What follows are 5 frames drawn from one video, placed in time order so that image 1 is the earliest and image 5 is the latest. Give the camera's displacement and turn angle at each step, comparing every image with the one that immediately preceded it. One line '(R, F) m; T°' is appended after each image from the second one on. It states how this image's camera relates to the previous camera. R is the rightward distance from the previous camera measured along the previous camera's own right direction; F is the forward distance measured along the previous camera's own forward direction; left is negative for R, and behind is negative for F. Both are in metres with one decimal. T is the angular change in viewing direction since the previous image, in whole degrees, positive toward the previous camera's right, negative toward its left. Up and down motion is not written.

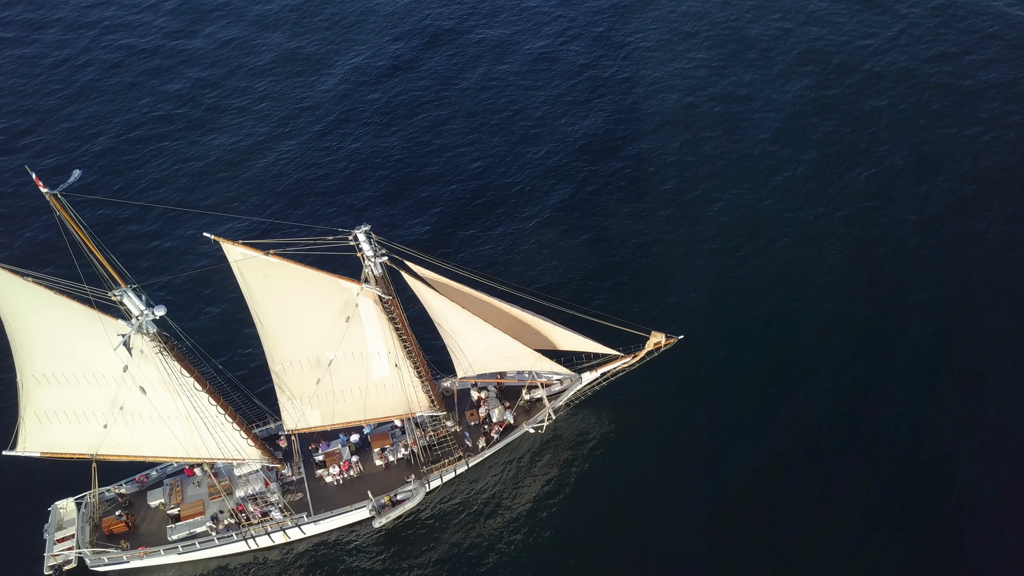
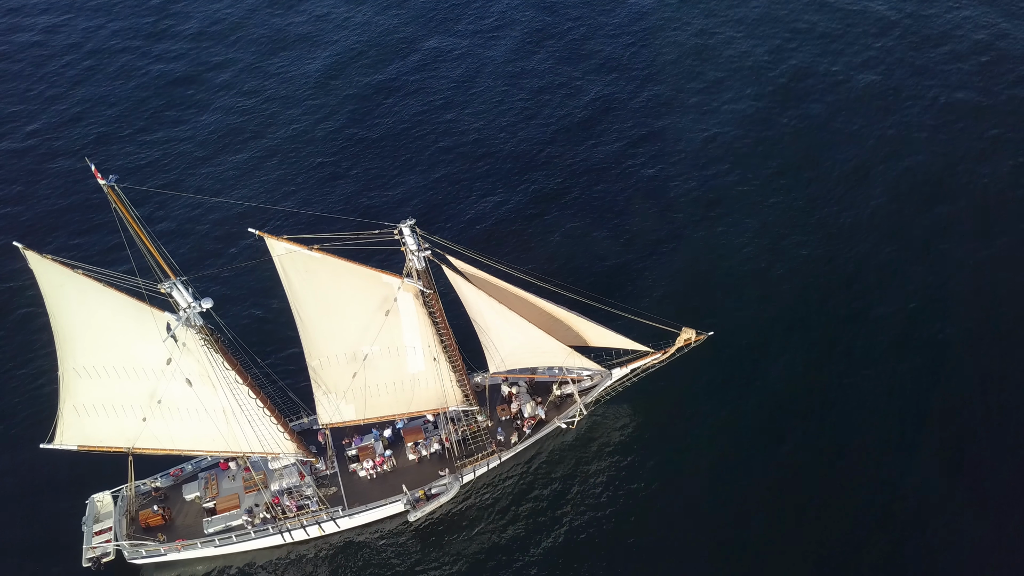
(-3.0, -0.3) m; 0°
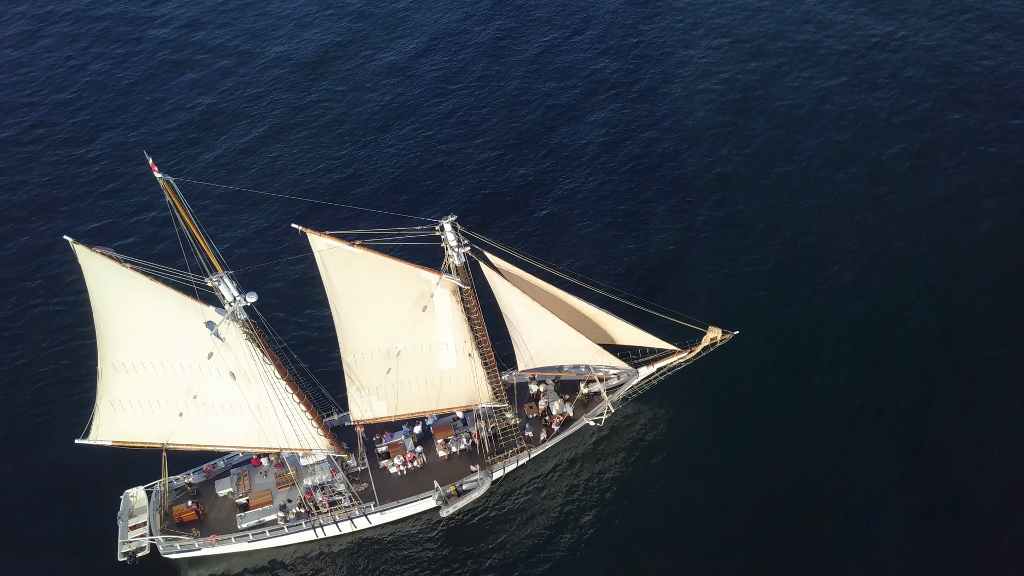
(-3.1, -0.7) m; 0°
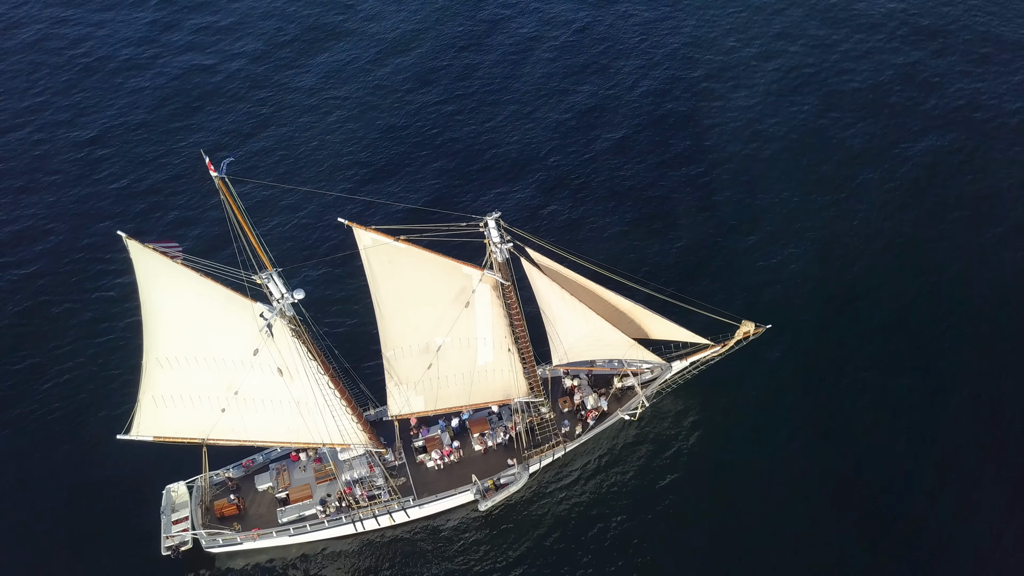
(-2.8, -0.3) m; 0°
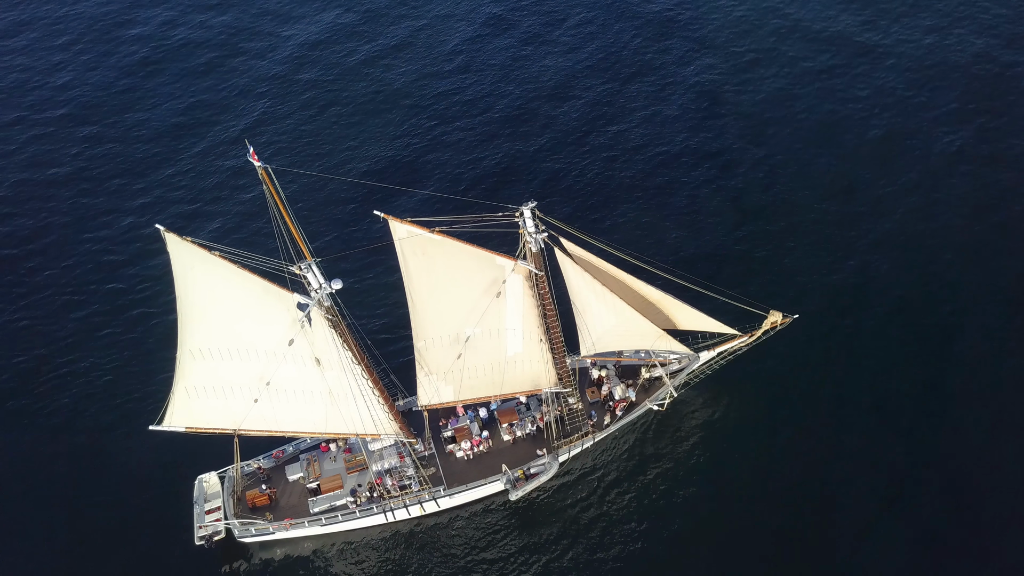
(-2.2, +0.1) m; 0°
